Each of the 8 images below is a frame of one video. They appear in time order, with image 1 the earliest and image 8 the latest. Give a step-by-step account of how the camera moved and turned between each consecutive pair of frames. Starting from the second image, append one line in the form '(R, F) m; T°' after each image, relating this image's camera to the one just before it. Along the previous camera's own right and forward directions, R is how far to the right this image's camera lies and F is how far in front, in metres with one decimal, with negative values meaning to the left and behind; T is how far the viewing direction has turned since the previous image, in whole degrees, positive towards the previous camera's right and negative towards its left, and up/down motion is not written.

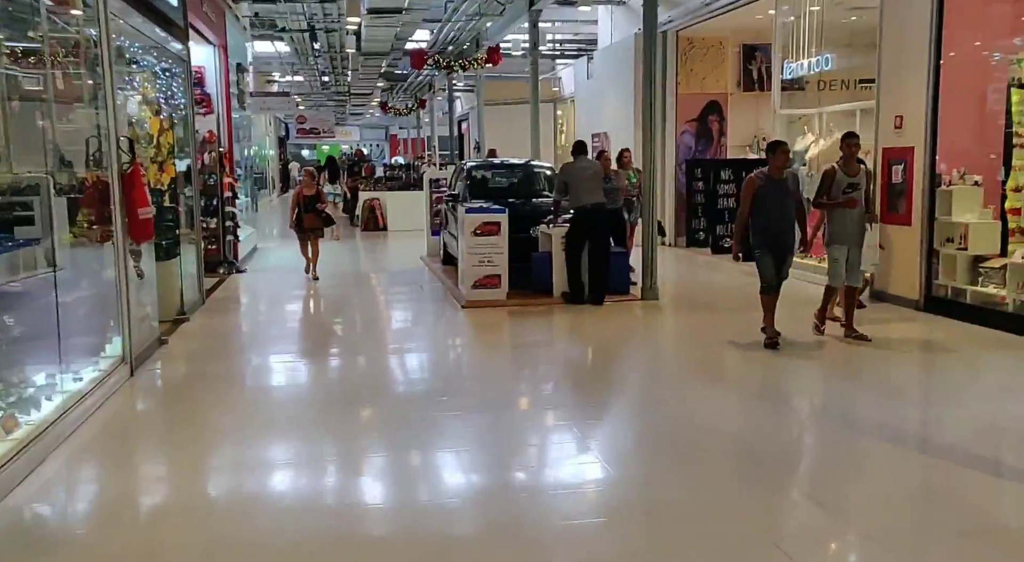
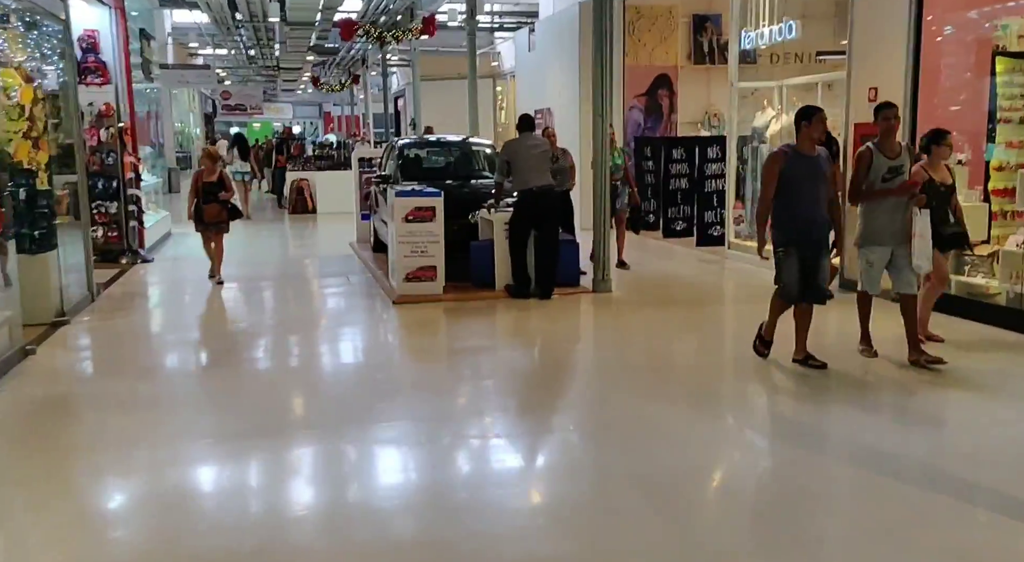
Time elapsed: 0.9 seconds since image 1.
(0.0, +0.8) m; +4°
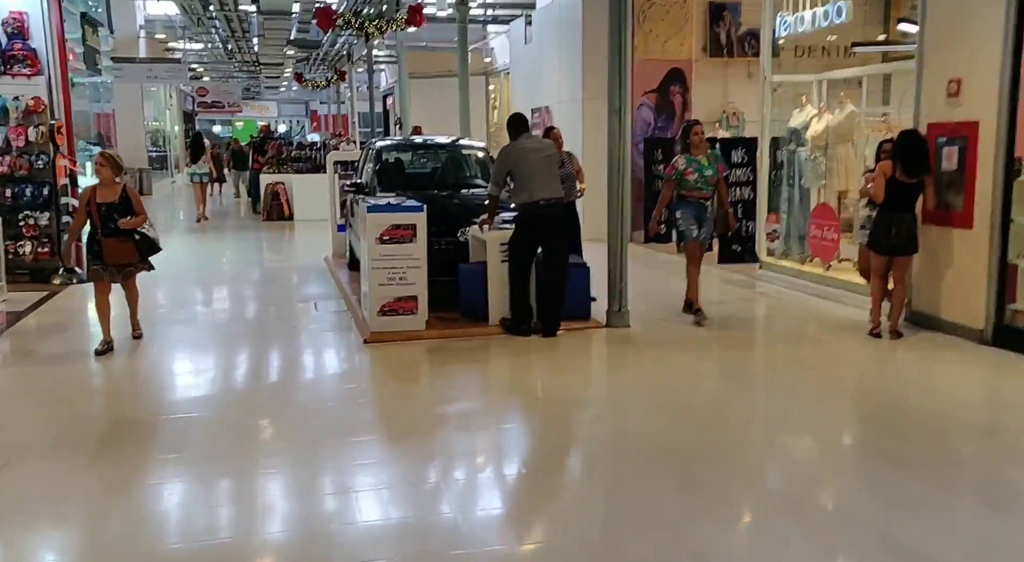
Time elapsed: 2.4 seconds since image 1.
(0.0, +1.2) m; +1°
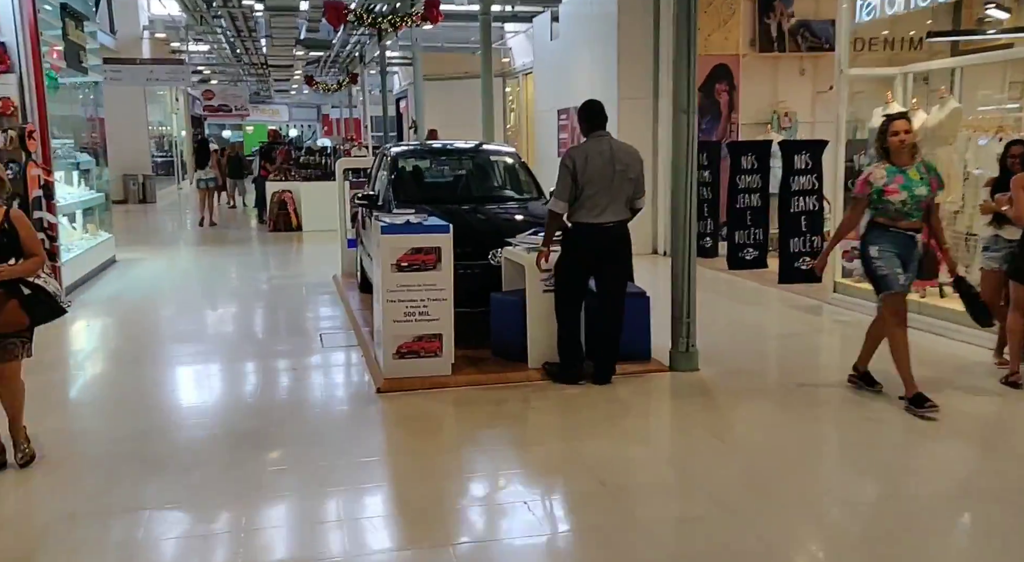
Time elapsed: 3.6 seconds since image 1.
(-0.2, +1.0) m; -1°
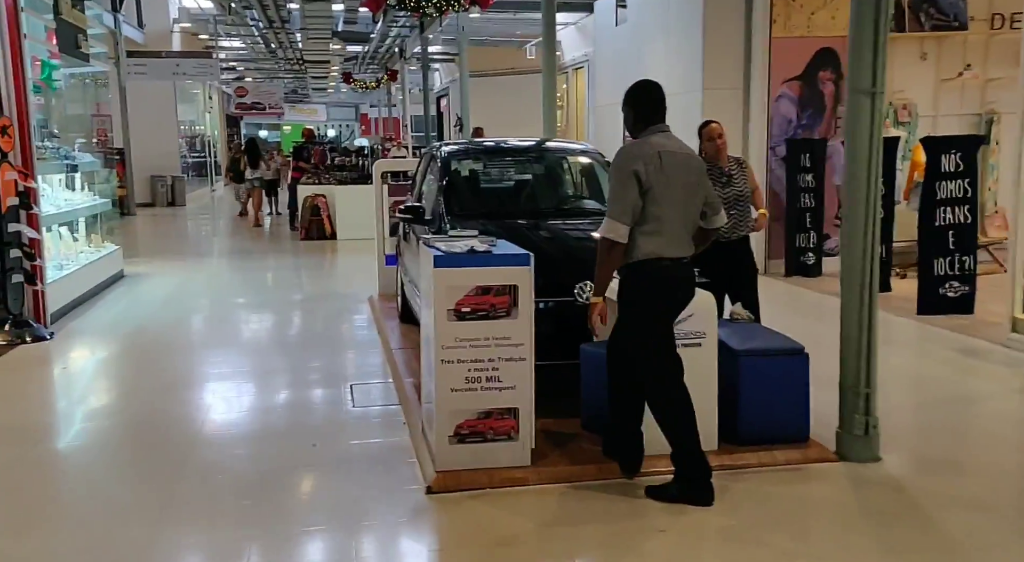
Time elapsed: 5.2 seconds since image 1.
(-0.3, +1.4) m; -2°
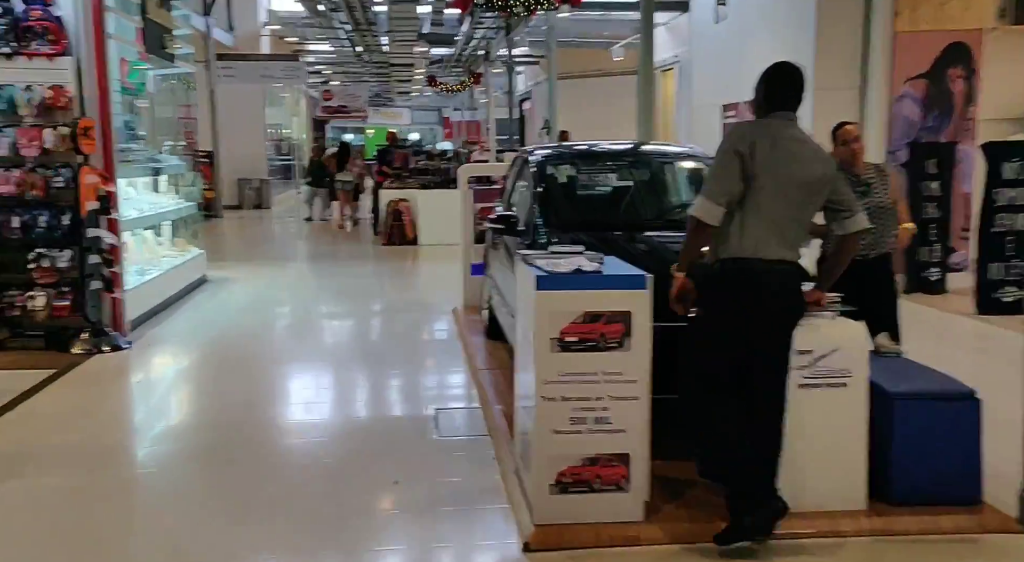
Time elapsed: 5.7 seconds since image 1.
(-0.1, +0.4) m; -5°
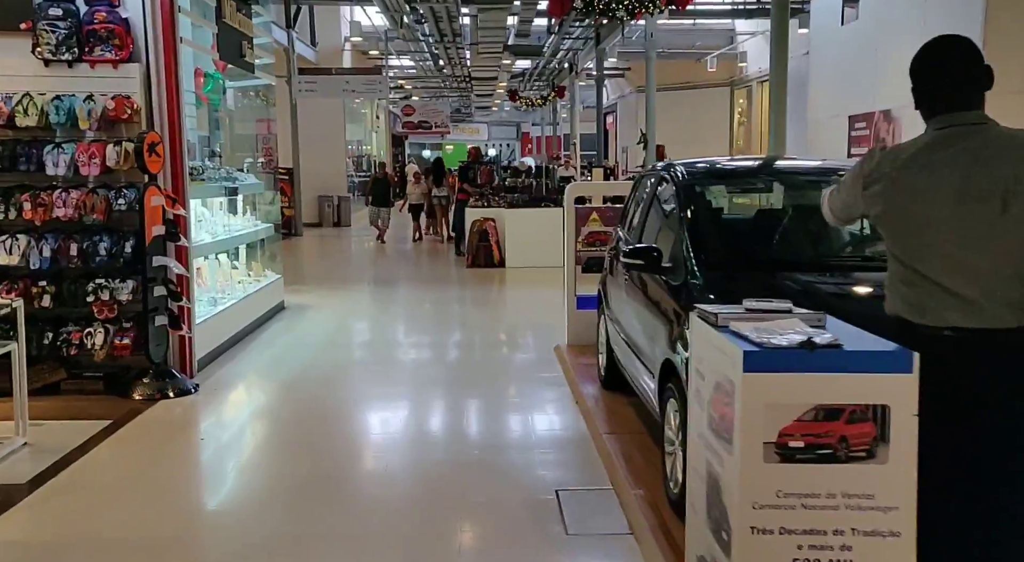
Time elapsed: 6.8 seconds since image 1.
(-0.3, +0.9) m; -5°
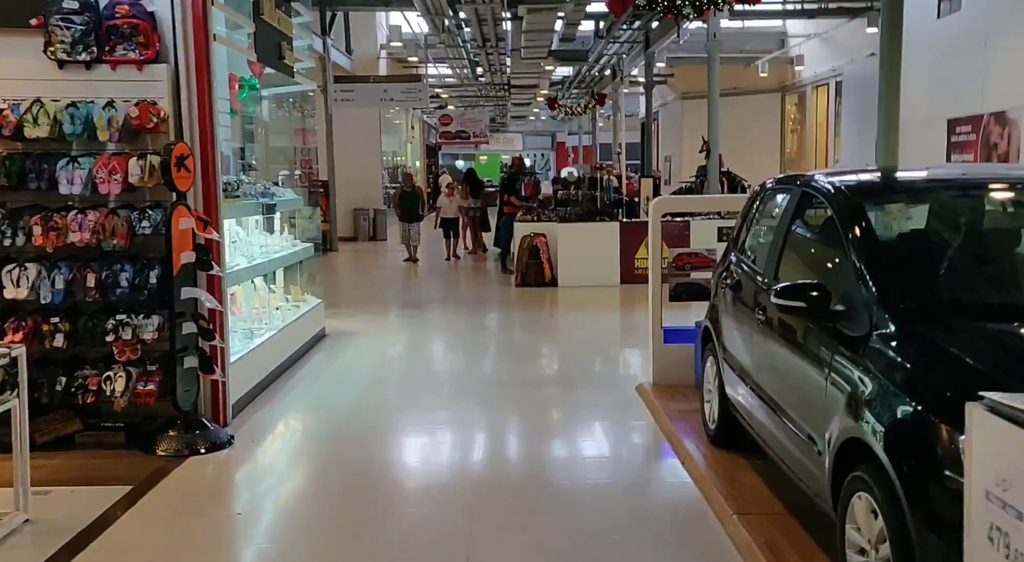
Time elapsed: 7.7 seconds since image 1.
(-0.3, +0.8) m; -2°
